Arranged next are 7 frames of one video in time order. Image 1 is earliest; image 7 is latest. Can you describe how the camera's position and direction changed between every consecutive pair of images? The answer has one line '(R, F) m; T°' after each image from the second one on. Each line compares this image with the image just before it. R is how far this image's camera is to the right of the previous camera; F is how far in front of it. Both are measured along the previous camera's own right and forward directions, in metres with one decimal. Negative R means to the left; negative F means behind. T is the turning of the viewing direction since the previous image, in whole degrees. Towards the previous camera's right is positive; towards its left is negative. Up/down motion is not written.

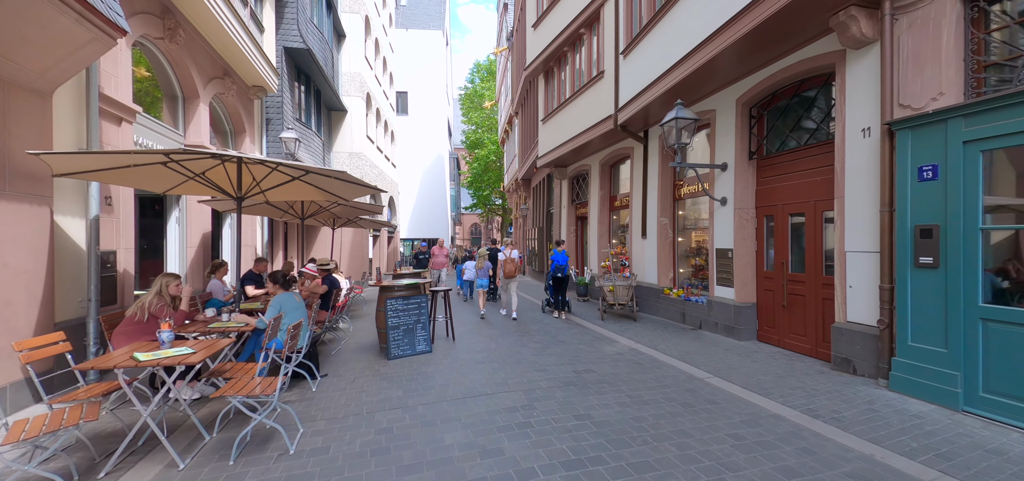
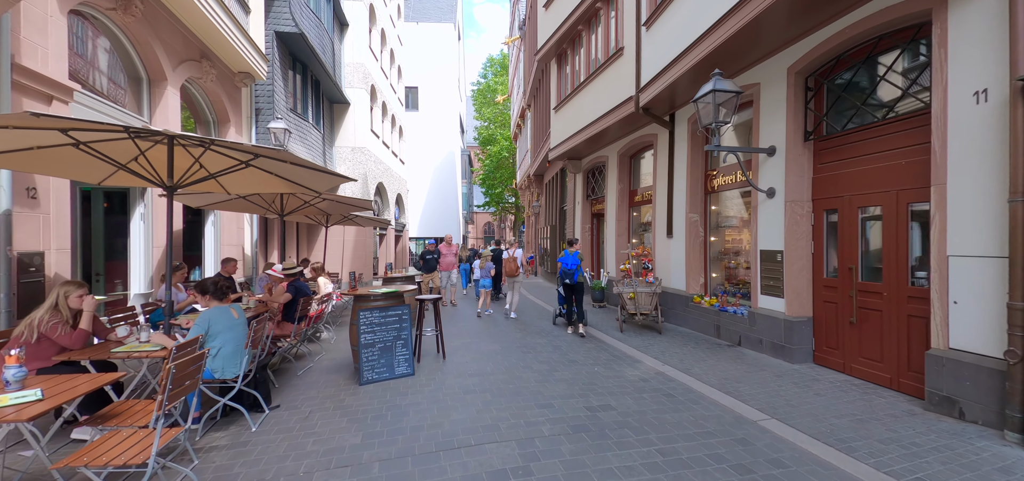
(+0.2, +1.1) m; -2°
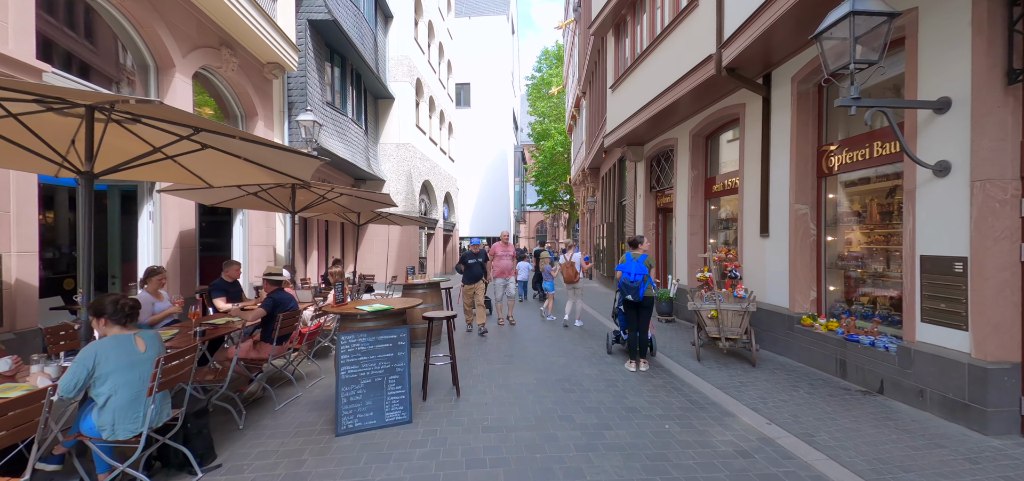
(+0.2, +1.5) m; -8°
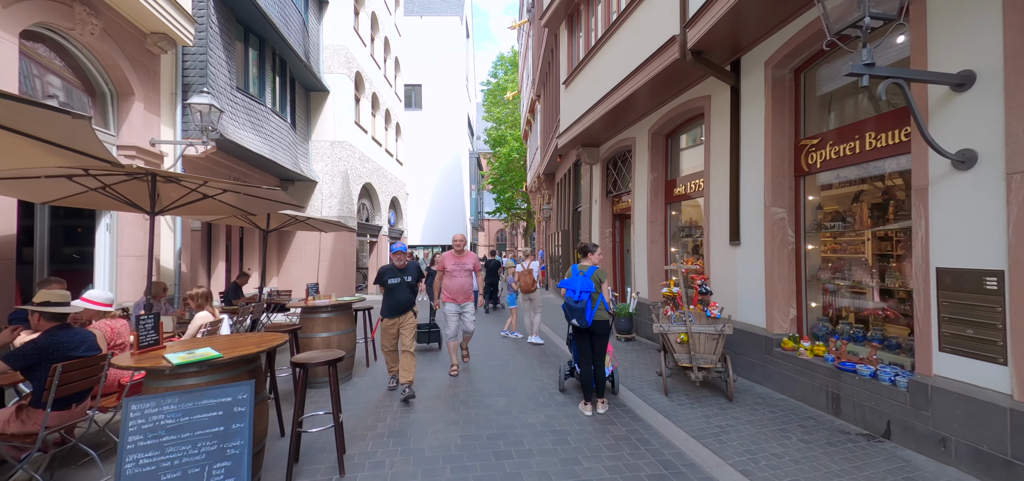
(+0.4, +1.2) m; +6°
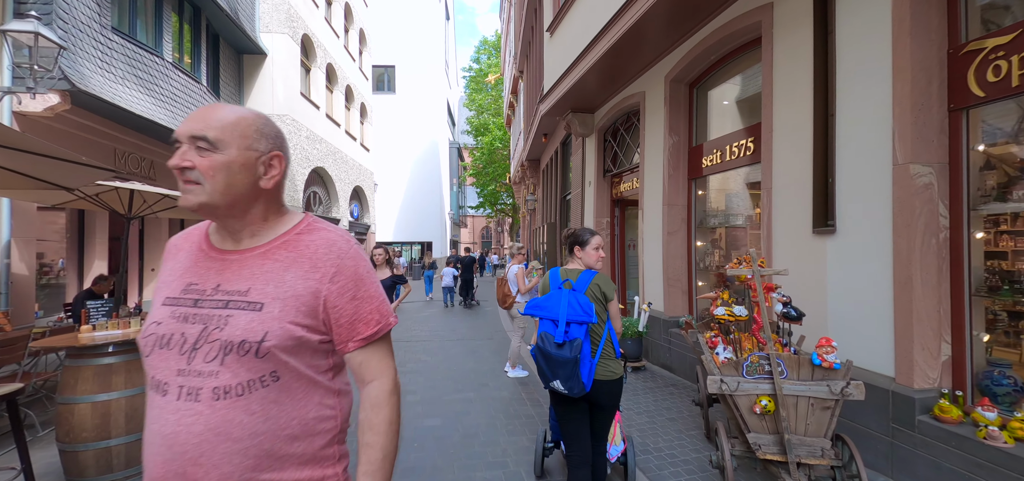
(+0.3, +2.3) m; +2°
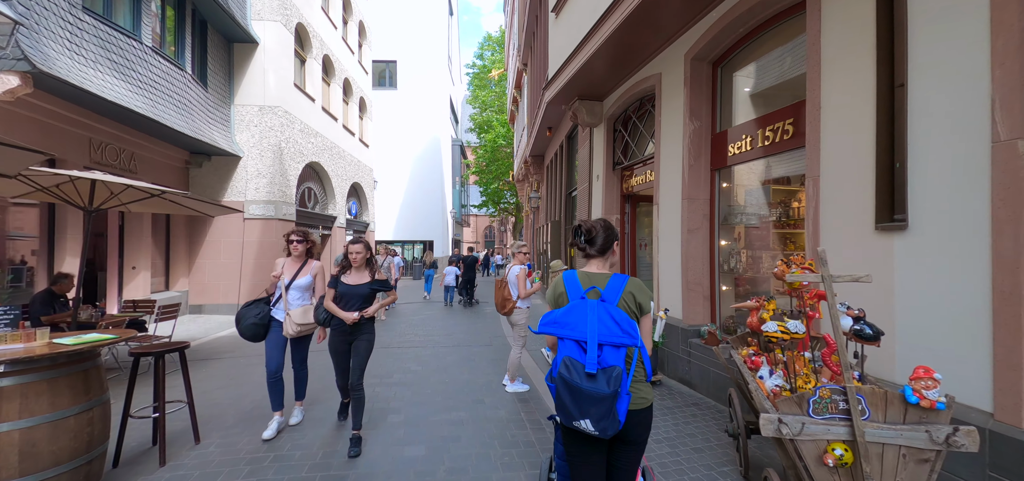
(0.0, +0.6) m; -1°
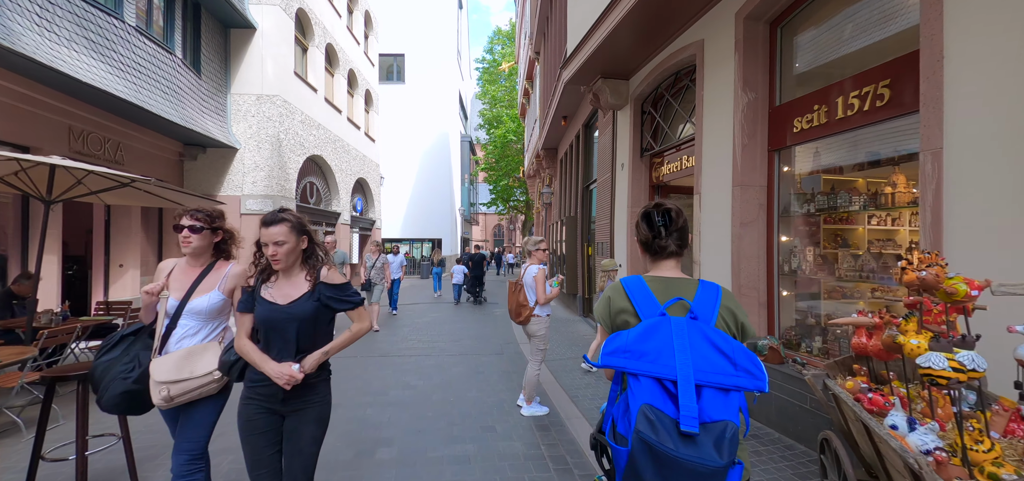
(-0.1, +0.8) m; -1°
